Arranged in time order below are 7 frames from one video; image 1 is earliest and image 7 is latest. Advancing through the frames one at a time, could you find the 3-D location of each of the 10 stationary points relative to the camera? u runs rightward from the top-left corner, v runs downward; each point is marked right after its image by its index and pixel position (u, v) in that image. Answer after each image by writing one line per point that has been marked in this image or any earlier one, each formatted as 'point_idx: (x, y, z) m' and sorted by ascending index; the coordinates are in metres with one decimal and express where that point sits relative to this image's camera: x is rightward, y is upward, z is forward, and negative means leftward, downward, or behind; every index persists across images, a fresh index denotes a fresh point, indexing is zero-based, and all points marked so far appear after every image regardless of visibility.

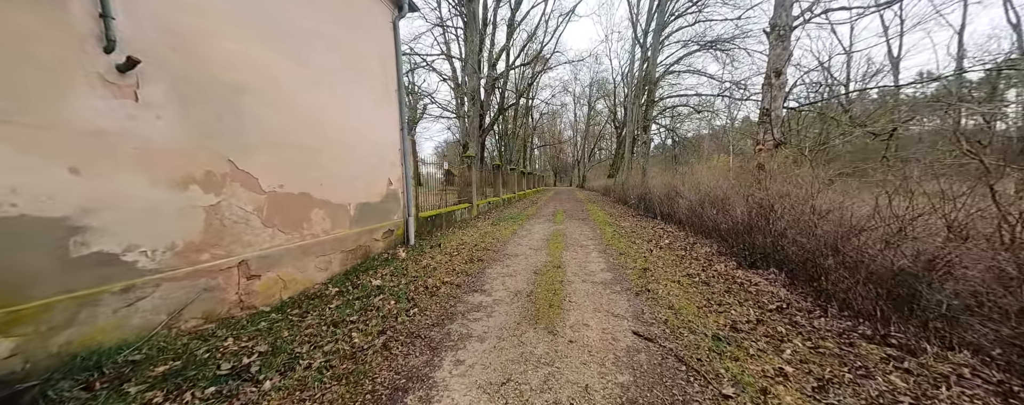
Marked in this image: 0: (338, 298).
0: (-1.9, -1.0, +2.9) m
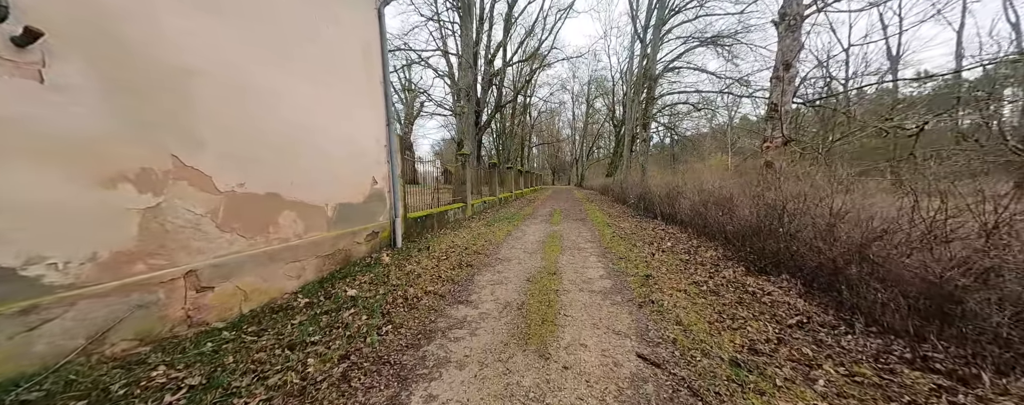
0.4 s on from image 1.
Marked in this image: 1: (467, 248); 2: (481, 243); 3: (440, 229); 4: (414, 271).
0: (-2.0, -1.1, +2.6) m
1: (-0.8, -0.9, +5.0) m
2: (-0.7, -0.9, +5.4) m
3: (-2.1, -0.8, +7.0) m
4: (-1.4, -1.0, +3.7) m
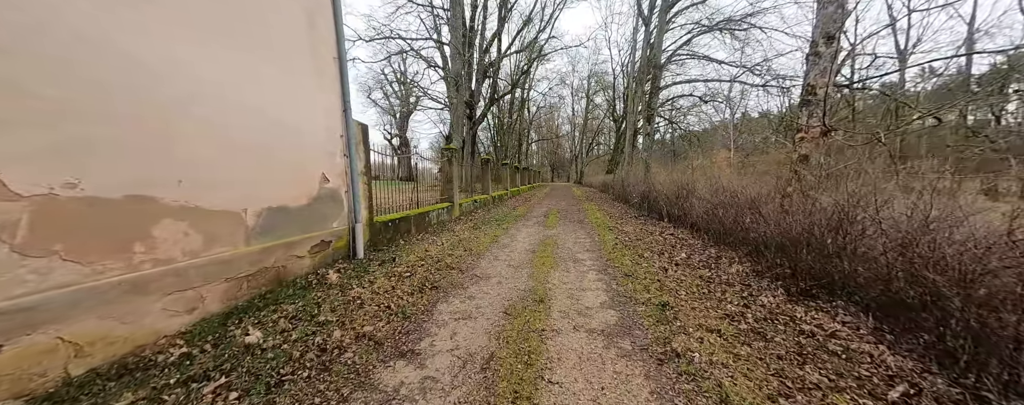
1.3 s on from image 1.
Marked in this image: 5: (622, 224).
0: (-2.3, -1.1, +1.7) m
1: (-1.1, -0.9, +4.1) m
2: (-0.9, -0.9, +4.5) m
3: (-2.3, -0.8, +6.2) m
4: (-1.6, -1.0, +2.8) m
5: (+3.2, -0.7, +7.6) m
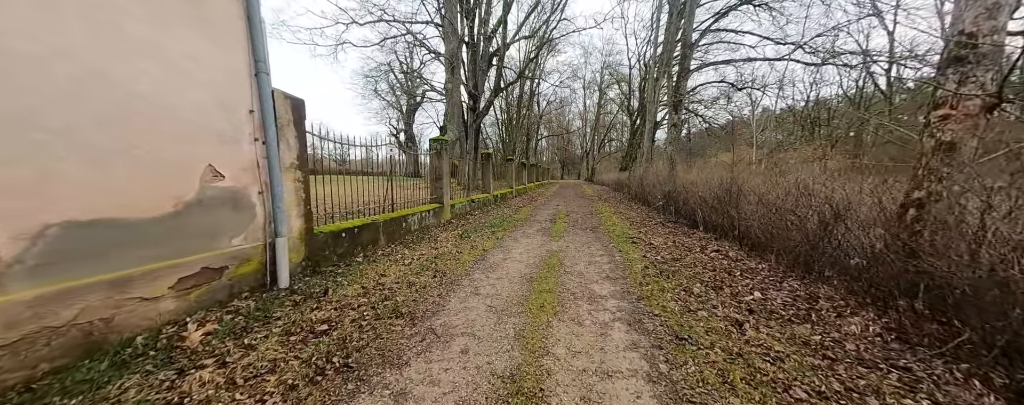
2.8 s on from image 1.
0: (-2.5, -1.2, +0.4) m
1: (-1.3, -1.0, +2.8) m
2: (-1.1, -1.0, +3.2) m
3: (-2.4, -0.8, +4.9) m
4: (-1.9, -1.1, +1.5) m
5: (+3.2, -0.8, +6.2) m
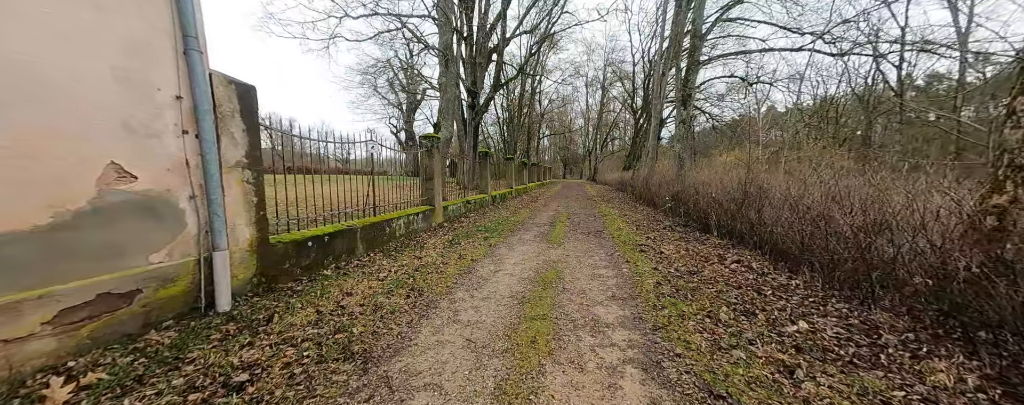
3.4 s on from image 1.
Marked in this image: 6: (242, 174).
0: (-2.7, -1.3, -0.1) m
1: (-1.4, -1.1, +2.3) m
2: (-1.2, -1.0, +2.7) m
3: (-2.5, -0.9, +4.4) m
4: (-2.0, -1.2, +1.0) m
5: (+3.1, -0.8, +5.6) m
6: (-2.8, +0.3, +2.8) m
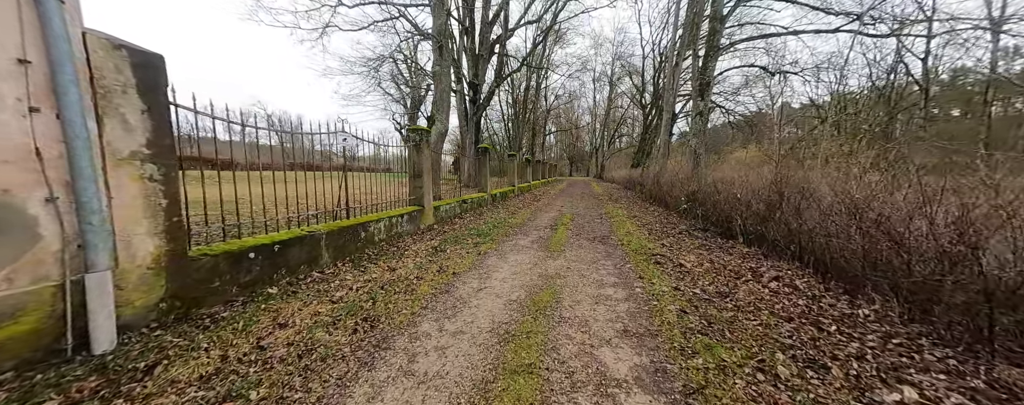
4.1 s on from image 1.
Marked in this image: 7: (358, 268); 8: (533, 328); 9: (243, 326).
0: (-2.9, -1.3, -0.7) m
1: (-1.6, -1.1, +1.6) m
2: (-1.4, -1.1, +2.0) m
3: (-2.7, -0.9, +3.7) m
4: (-2.2, -1.2, +0.4) m
5: (+3.0, -0.9, +4.8) m
6: (-3.0, +0.3, +2.2) m
7: (-2.2, -0.9, +3.8) m
8: (+0.2, -1.1, +2.4) m
9: (-2.2, -1.0, +2.3) m
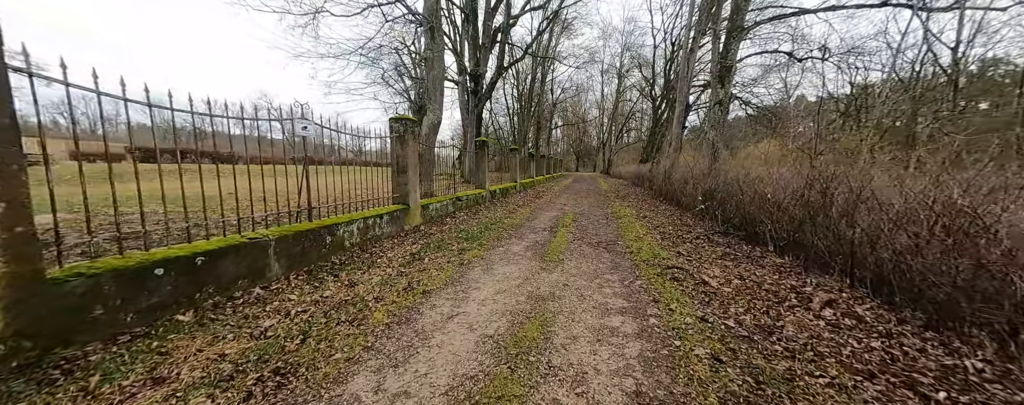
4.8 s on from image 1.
0: (-3.2, -1.4, -1.3) m
1: (-1.8, -1.2, +1.0) m
2: (-1.6, -1.1, +1.4) m
3: (-2.8, -0.9, +3.1) m
4: (-2.5, -1.3, -0.2) m
5: (+2.8, -0.9, +4.1) m
6: (-3.2, +0.2, +1.5) m
7: (-2.4, -0.9, +3.2) m
8: (0.0, -1.1, +1.7) m
9: (-2.5, -1.1, +1.7) m
